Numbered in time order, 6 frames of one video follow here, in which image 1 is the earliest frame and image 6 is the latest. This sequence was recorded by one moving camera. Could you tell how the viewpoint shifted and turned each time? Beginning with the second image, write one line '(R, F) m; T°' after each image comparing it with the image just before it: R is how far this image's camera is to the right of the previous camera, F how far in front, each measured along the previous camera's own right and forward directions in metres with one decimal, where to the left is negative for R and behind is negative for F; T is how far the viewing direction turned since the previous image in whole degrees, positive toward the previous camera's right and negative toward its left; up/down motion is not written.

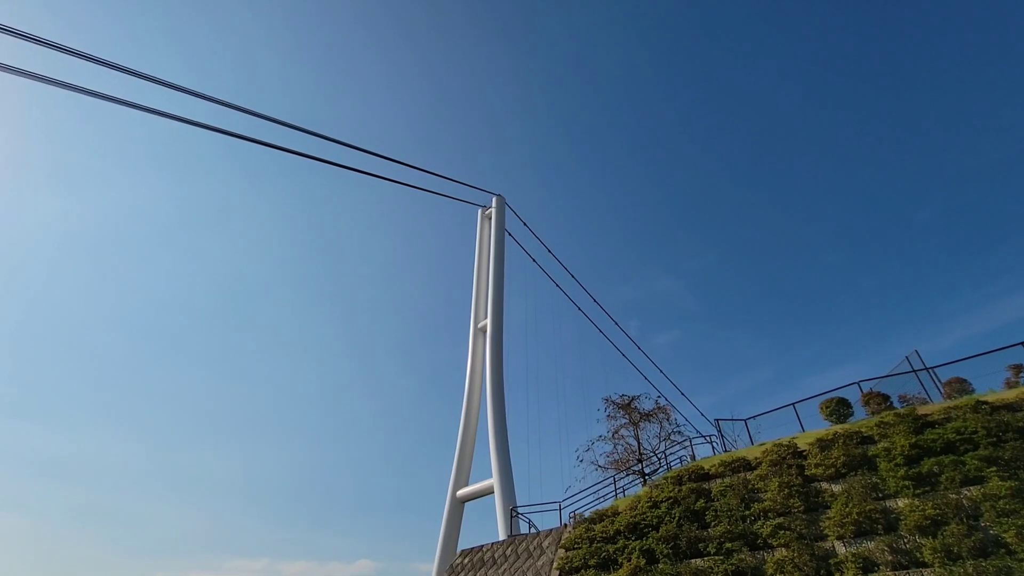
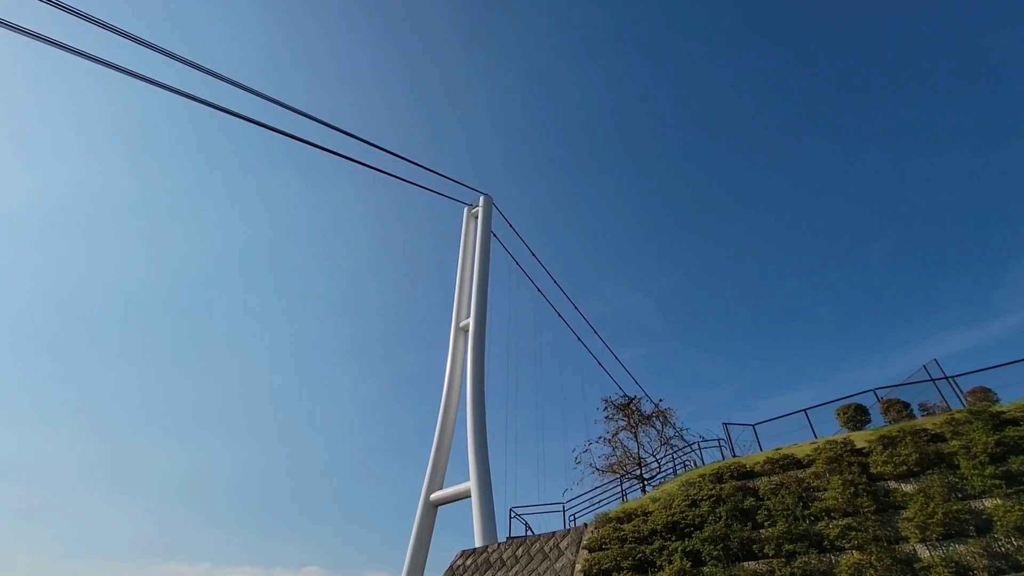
(-1.7, +1.2) m; +3°
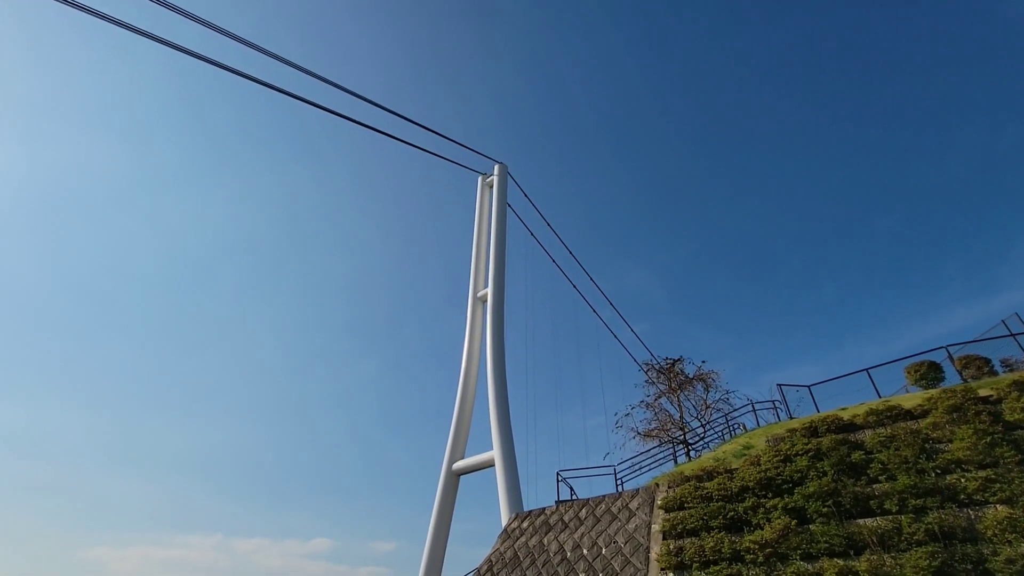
(-1.6, +1.2) m; 0°
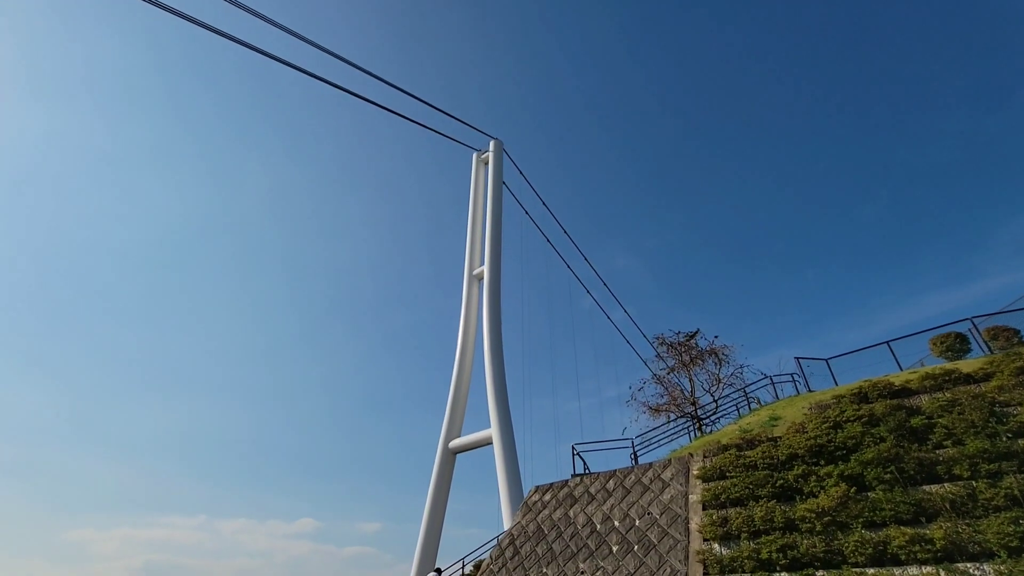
(-1.1, +0.9) m; +2°
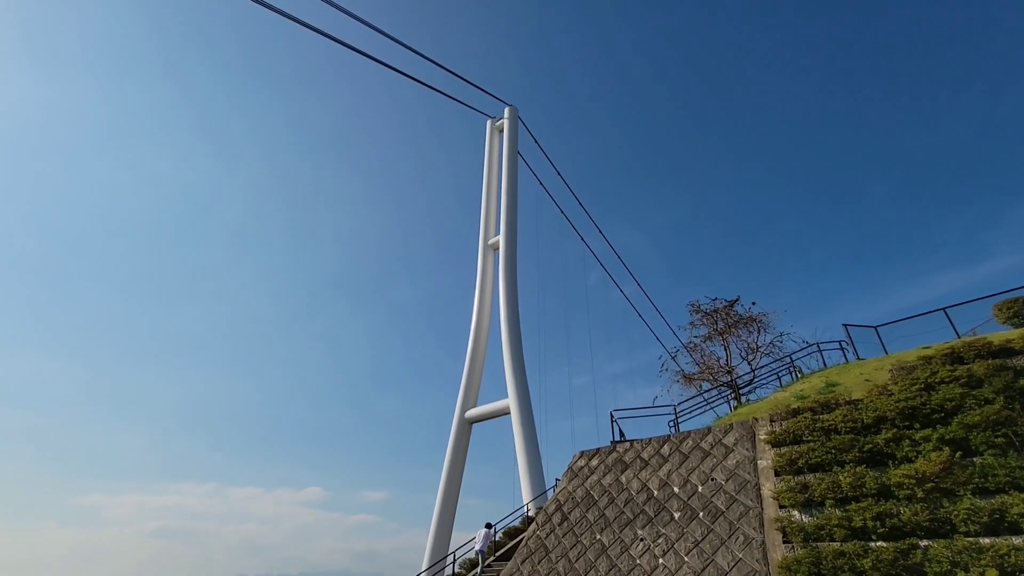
(-1.2, +0.9) m; 0°
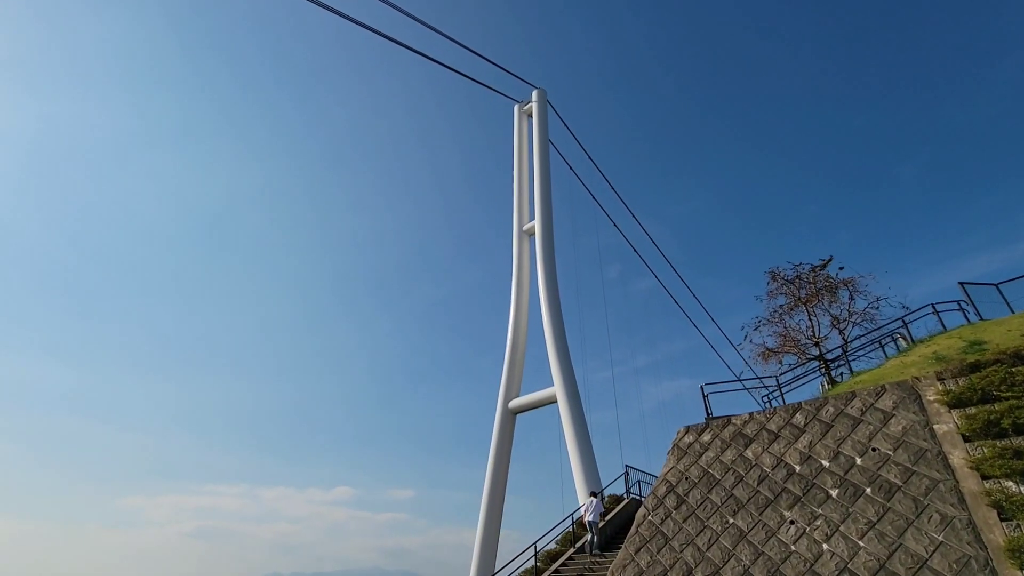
(-1.9, +1.6) m; -2°
